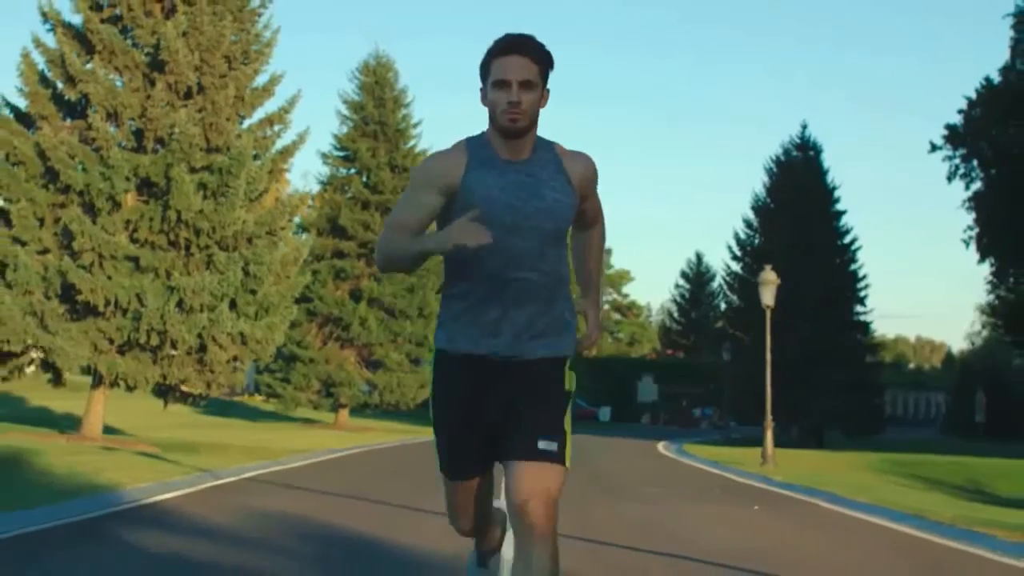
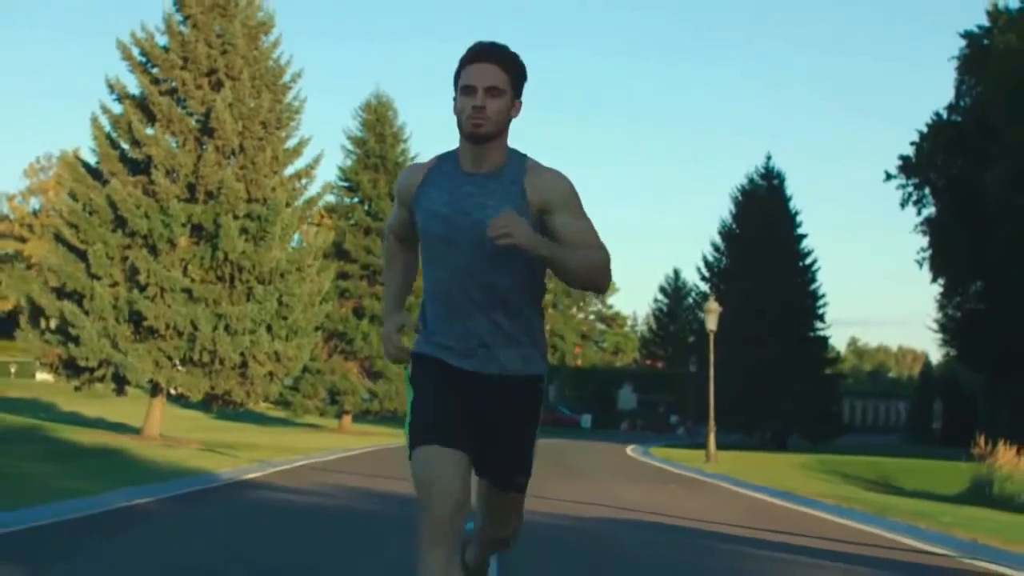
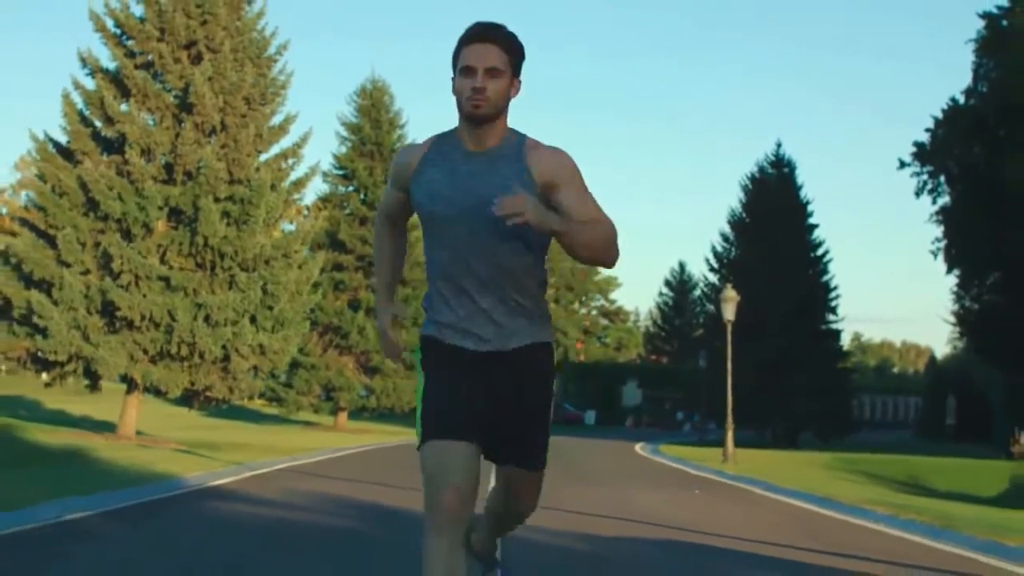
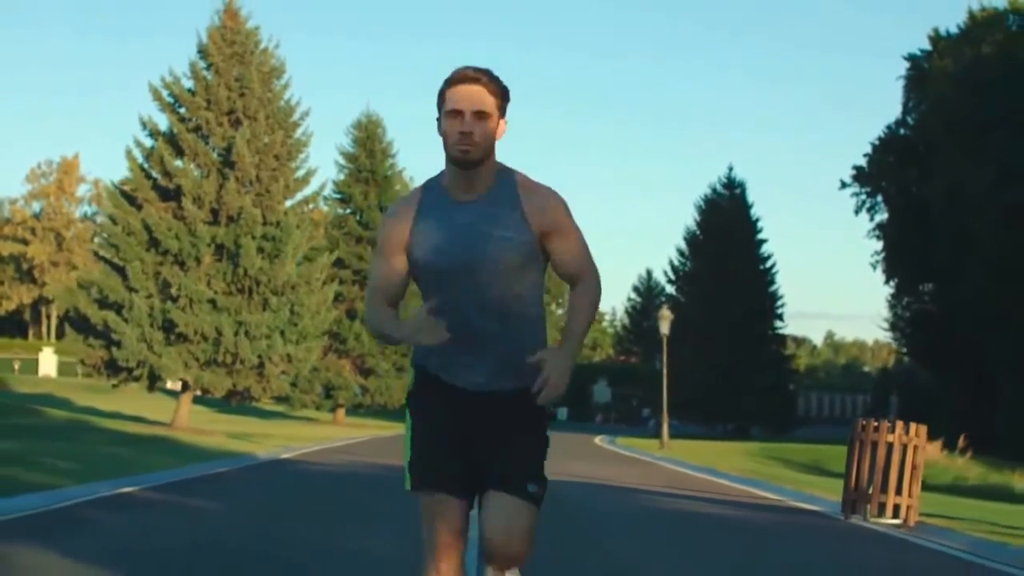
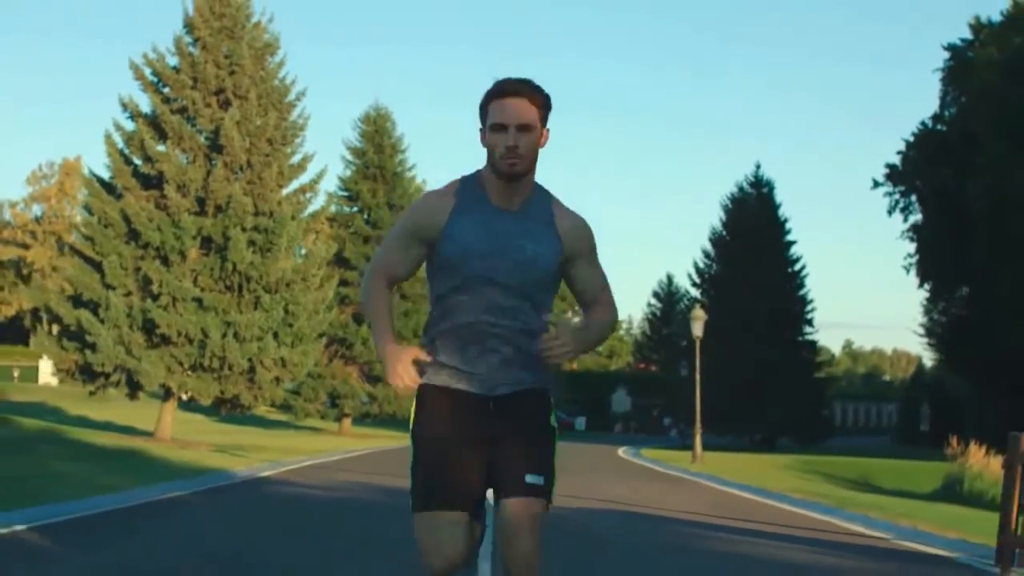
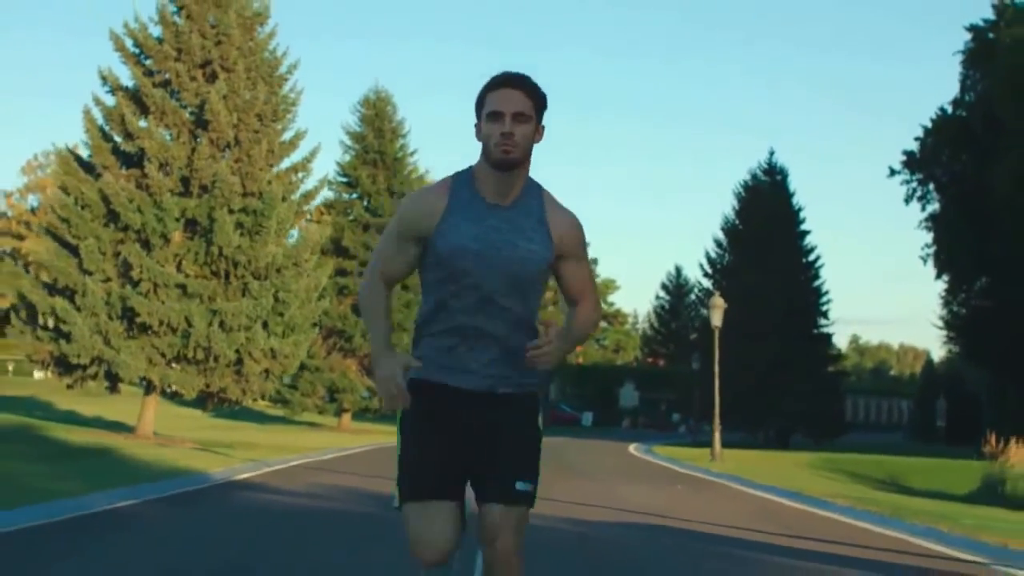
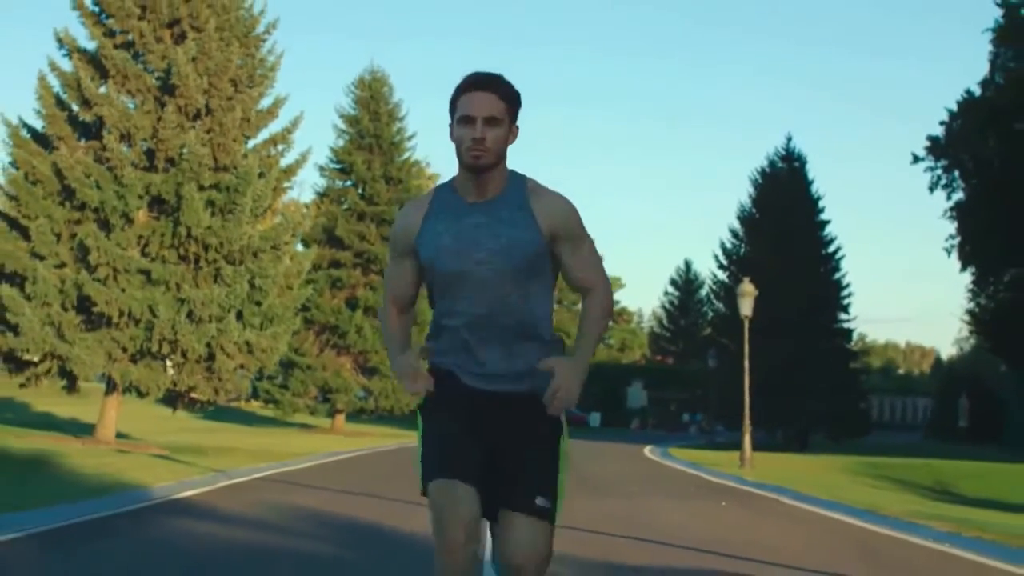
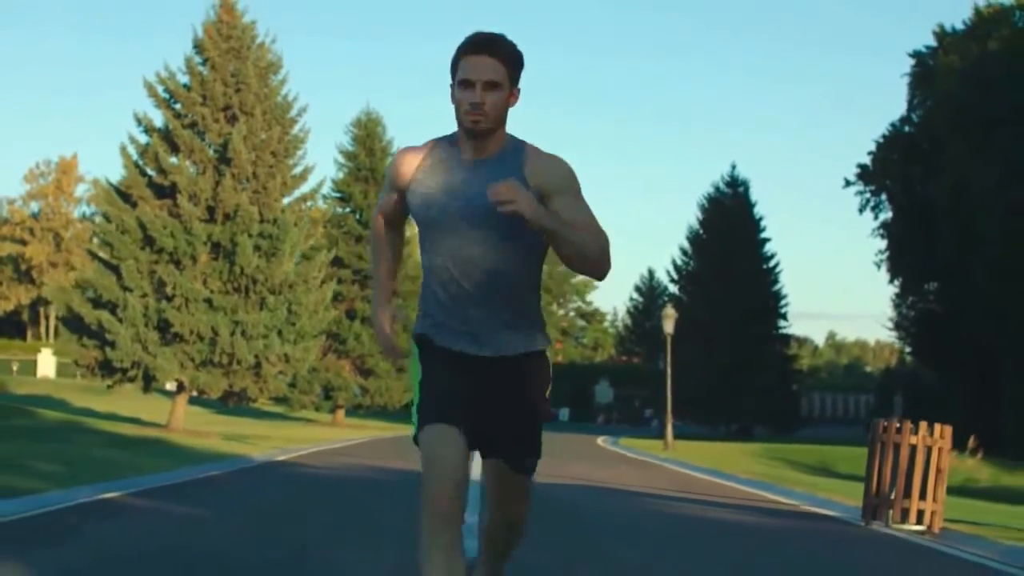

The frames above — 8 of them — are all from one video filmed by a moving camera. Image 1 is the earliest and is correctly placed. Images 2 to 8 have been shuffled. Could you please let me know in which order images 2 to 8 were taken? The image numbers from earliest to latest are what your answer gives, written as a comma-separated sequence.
7, 3, 6, 2, 5, 8, 4
